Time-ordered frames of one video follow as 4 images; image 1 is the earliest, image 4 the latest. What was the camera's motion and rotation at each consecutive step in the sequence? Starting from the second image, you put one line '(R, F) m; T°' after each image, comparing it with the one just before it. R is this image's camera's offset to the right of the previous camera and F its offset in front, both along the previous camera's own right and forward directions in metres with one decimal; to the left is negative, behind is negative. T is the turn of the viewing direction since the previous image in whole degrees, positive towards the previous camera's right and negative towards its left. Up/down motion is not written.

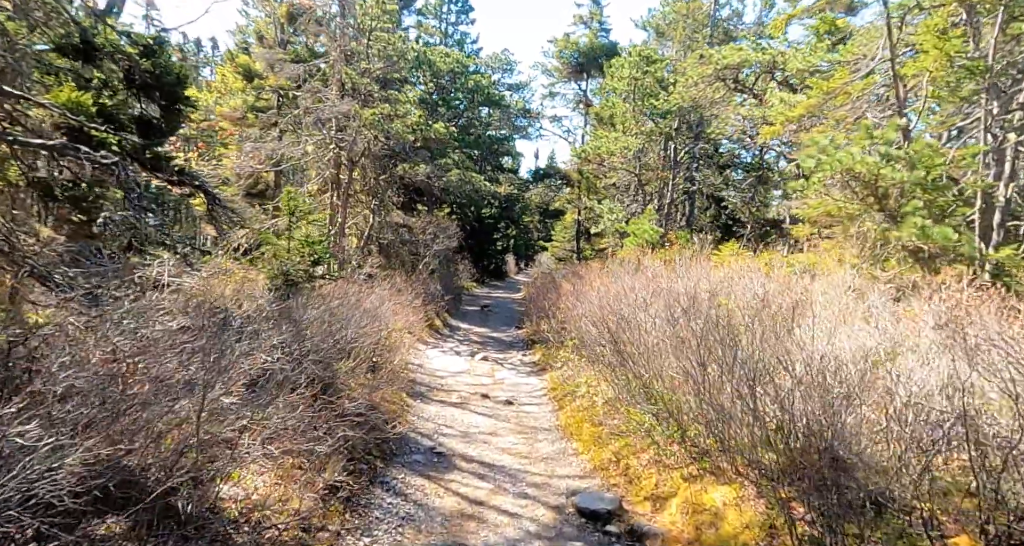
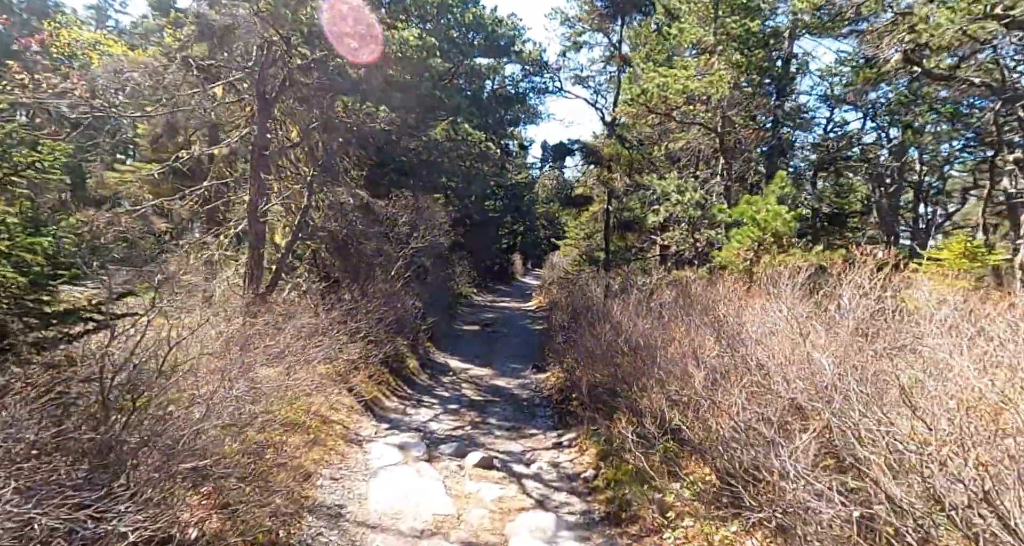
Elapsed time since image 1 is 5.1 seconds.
(-0.2, +5.9) m; 0°
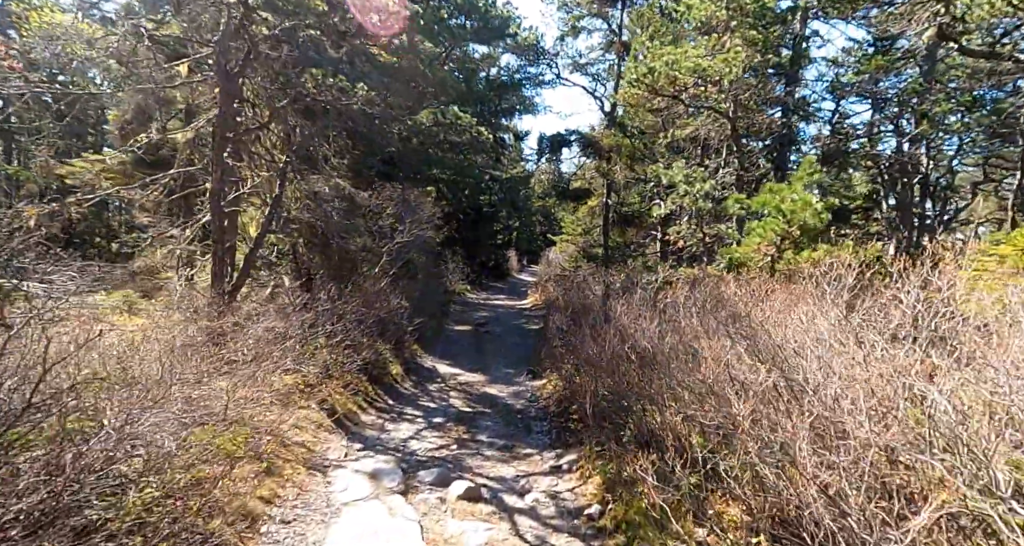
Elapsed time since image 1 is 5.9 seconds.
(0.0, +0.9) m; 0°
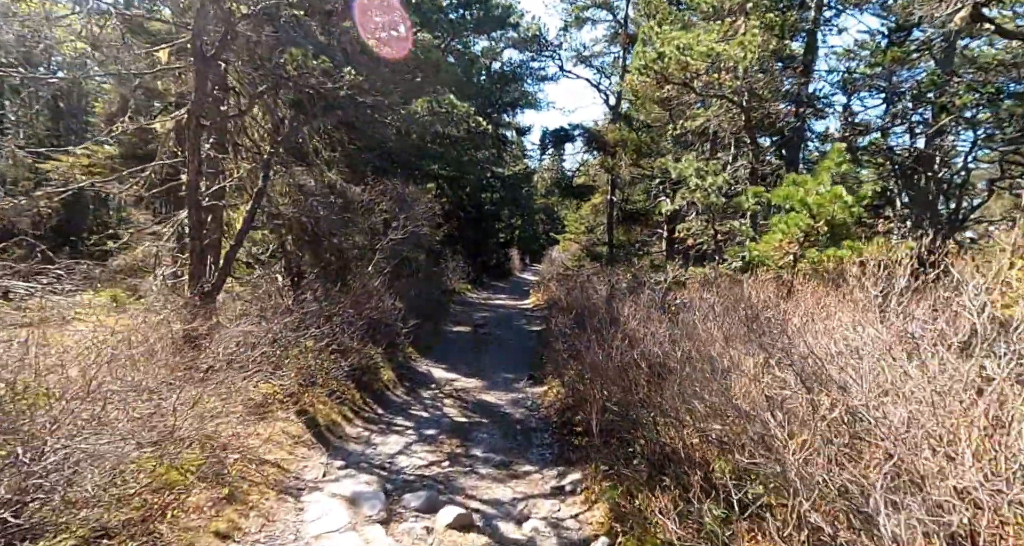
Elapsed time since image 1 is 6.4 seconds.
(0.0, +0.6) m; 0°
